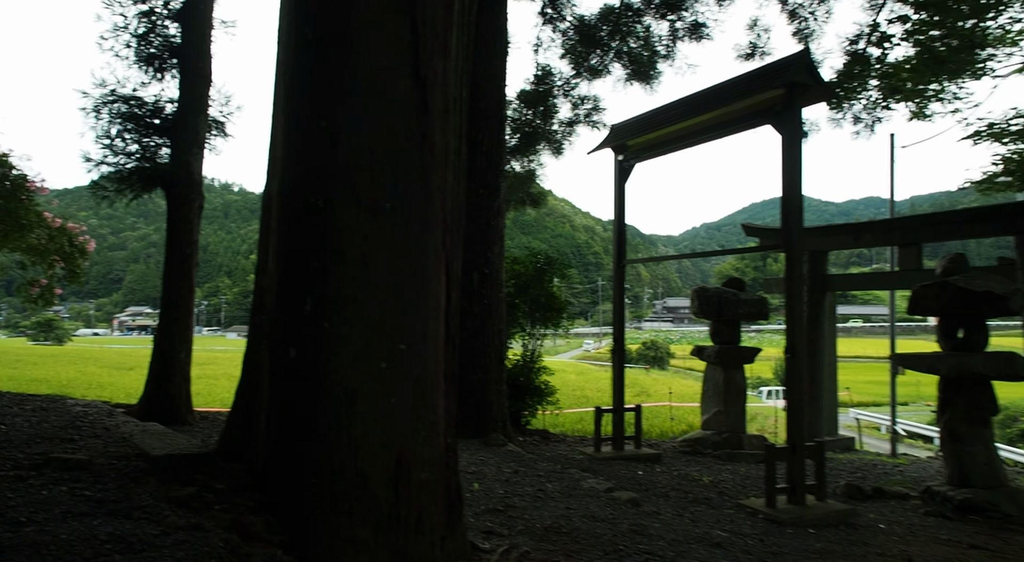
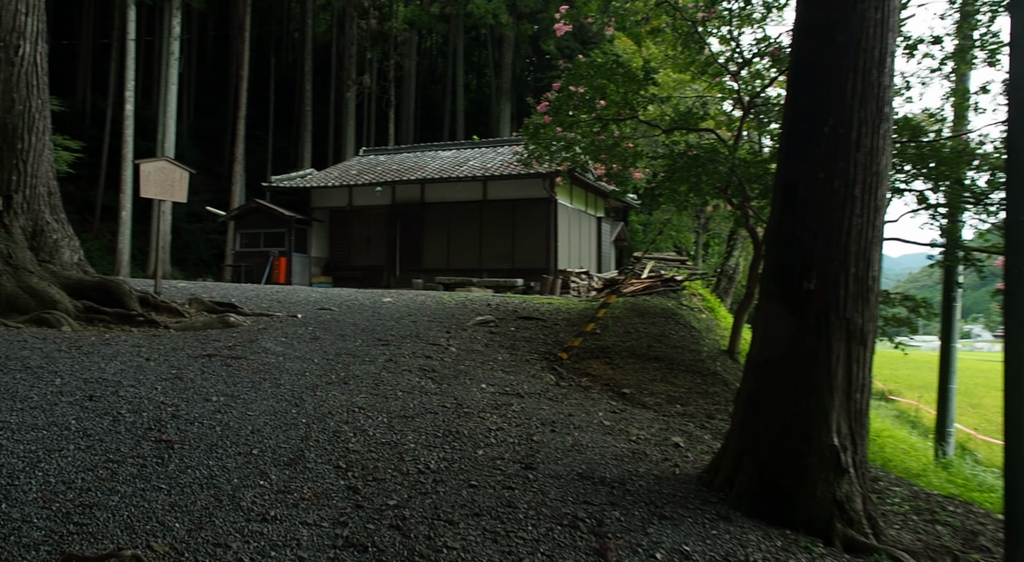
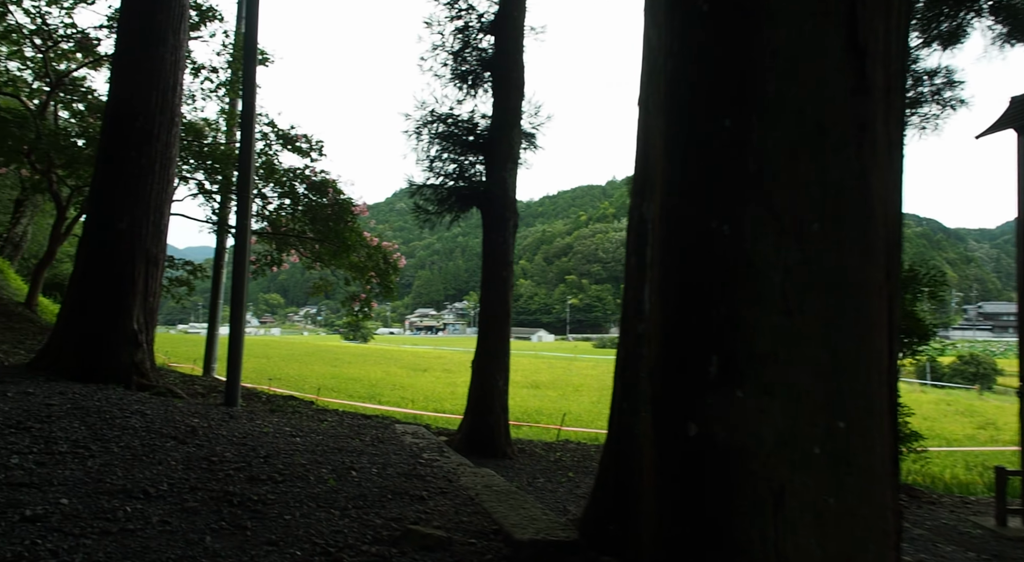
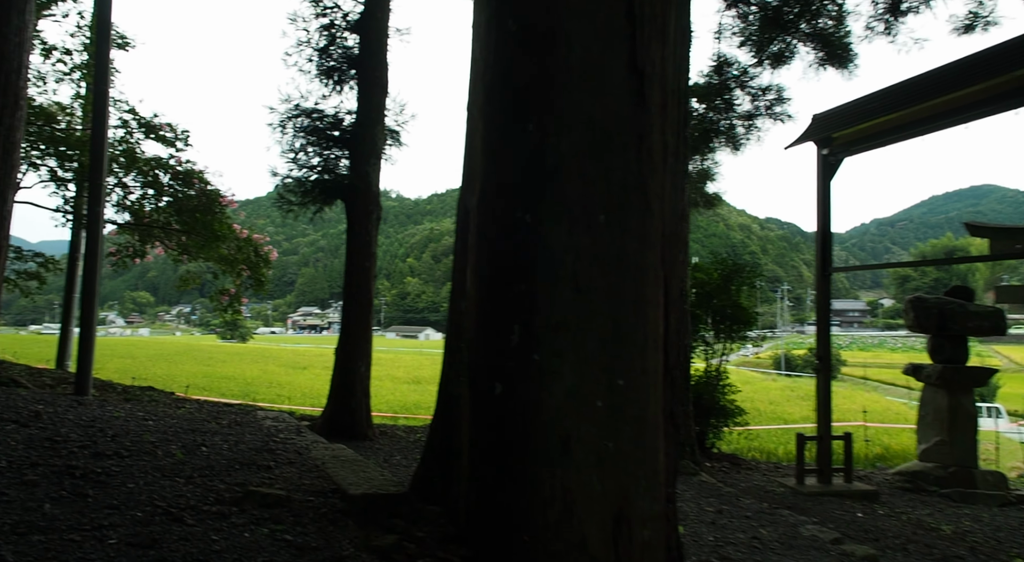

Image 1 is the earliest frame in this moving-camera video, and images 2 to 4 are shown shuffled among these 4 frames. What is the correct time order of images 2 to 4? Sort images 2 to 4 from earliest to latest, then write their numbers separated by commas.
4, 3, 2
